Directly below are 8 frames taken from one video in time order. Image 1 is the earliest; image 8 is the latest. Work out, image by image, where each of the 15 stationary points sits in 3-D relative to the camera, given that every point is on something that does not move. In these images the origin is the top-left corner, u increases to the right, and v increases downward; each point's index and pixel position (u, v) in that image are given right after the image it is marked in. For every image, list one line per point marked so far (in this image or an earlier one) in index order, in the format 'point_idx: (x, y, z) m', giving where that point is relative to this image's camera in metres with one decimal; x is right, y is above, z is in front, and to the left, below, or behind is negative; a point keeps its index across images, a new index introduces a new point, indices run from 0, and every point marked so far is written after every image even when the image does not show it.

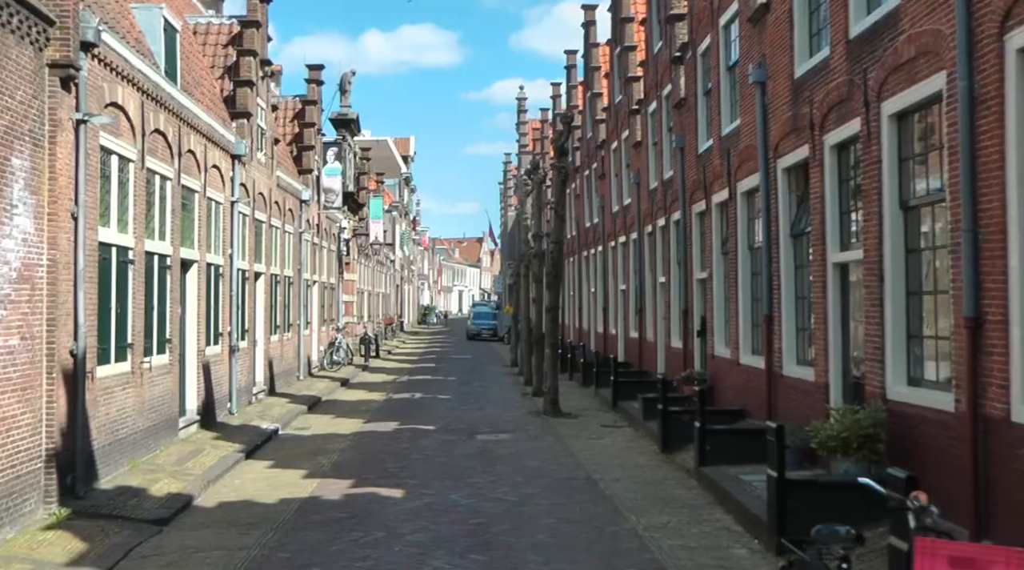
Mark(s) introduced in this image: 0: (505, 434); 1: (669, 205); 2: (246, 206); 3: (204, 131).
0: (-0.1, -2.1, +15.0) m
1: (+2.8, +1.4, +19.3) m
2: (-4.5, +1.3, +17.8) m
3: (-4.4, +2.2, +15.0) m
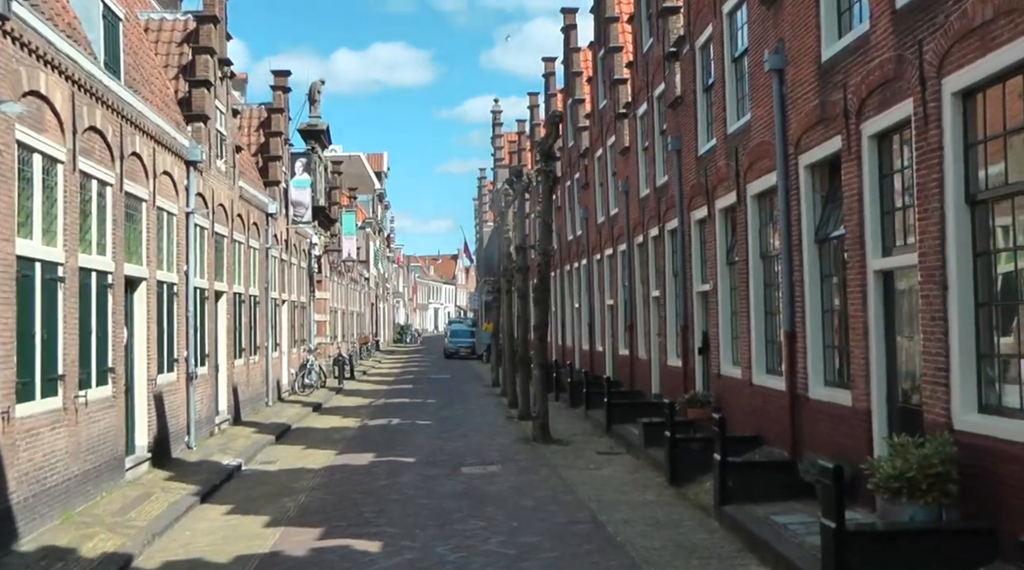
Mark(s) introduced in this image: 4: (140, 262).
0: (-0.2, -2.3, +13.5) m
1: (+2.6, +1.2, +17.9) m
2: (-4.8, +1.0, +16.3) m
3: (-4.6, +1.9, +13.4) m
4: (-4.6, +0.3, +13.0) m
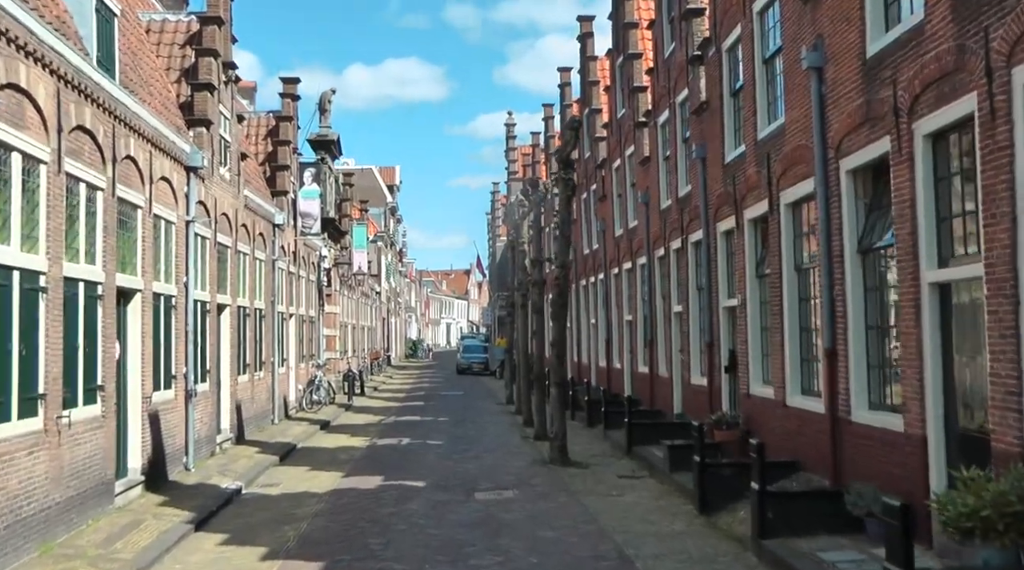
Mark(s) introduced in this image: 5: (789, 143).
0: (0.0, -2.5, +12.7) m
1: (+2.8, +0.9, +17.1) m
2: (-4.5, +0.8, +15.6) m
3: (-4.4, +1.8, +12.7) m
4: (-4.4, +0.1, +12.3) m
5: (+3.0, +1.5, +11.5) m
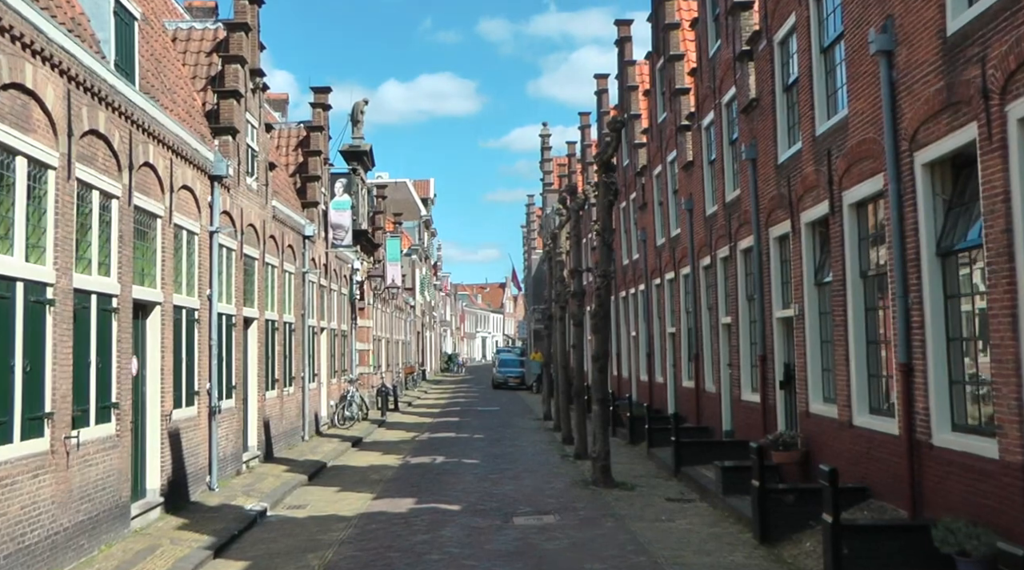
0: (+0.4, -2.6, +11.8) m
1: (+3.4, +0.8, +16.2) m
2: (-4.0, +0.7, +14.9) m
3: (-3.9, +1.7, +12.1) m
4: (-3.9, 0.0, +11.6) m
5: (+3.4, +1.5, +10.6) m
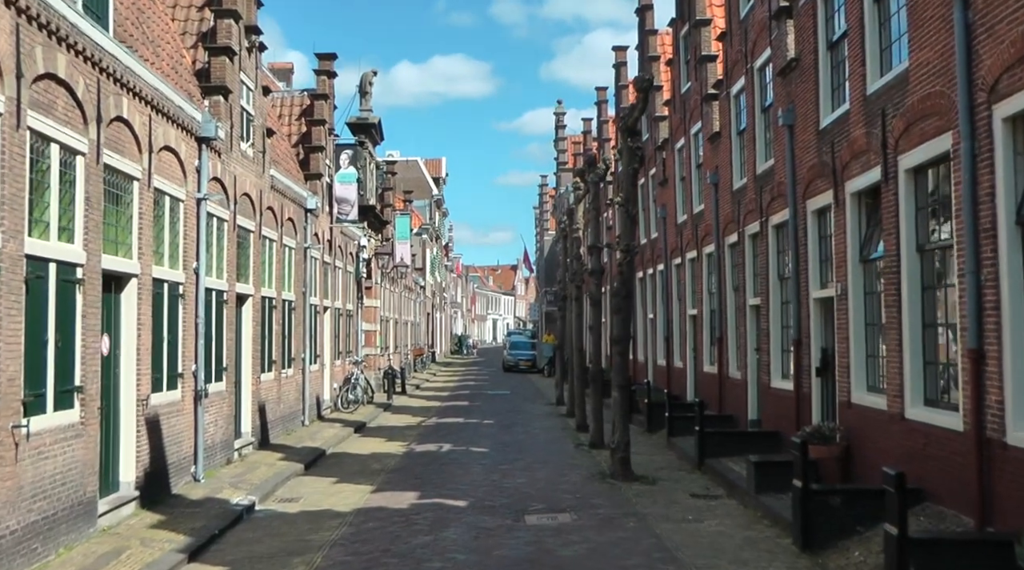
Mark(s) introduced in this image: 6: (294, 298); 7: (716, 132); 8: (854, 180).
0: (+0.6, -2.3, +10.7) m
1: (+3.6, +1.1, +15.0) m
2: (-3.8, +1.0, +13.8) m
3: (-3.8, +2.0, +10.9) m
4: (-3.8, +0.3, +10.5) m
5: (+3.6, +1.7, +9.4) m
6: (-3.9, -0.2, +19.1) m
7: (+3.5, +2.6, +18.2) m
8: (+3.6, +1.1, +11.1) m
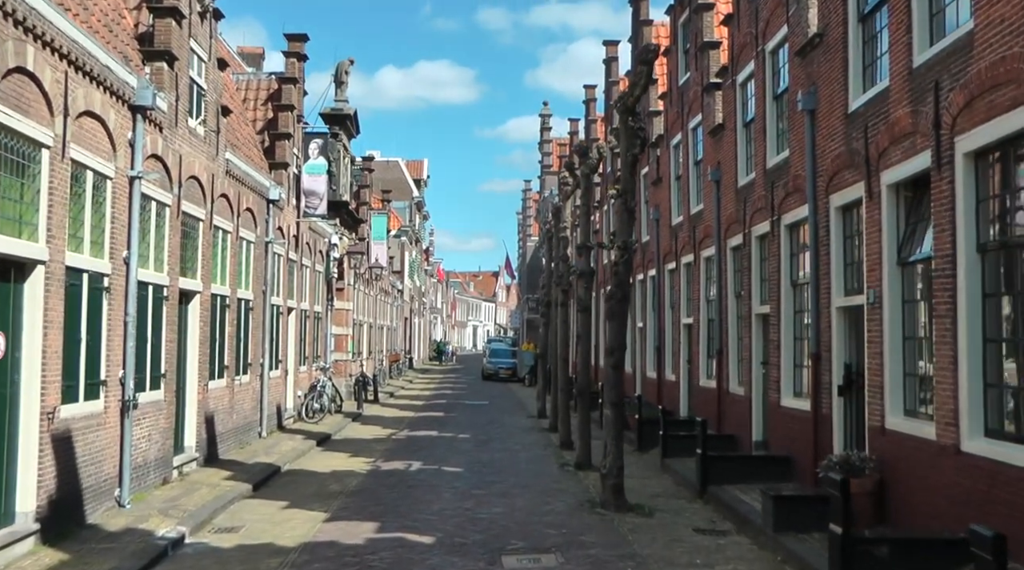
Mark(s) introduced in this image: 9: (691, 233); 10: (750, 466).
0: (+0.3, -2.3, +9.1) m
1: (+3.4, +1.0, +13.4) m
2: (-4.0, +1.1, +12.1) m
3: (-3.9, +2.0, +9.2) m
4: (-3.9, +0.4, +8.7) m
5: (+3.4, +1.6, +7.8) m
6: (-4.3, -0.2, +17.3) m
7: (+3.2, +2.5, +16.6) m
8: (+3.4, +1.0, +9.5) m
9: (+3.2, +0.9, +18.8) m
10: (+2.9, -2.1, +12.5) m
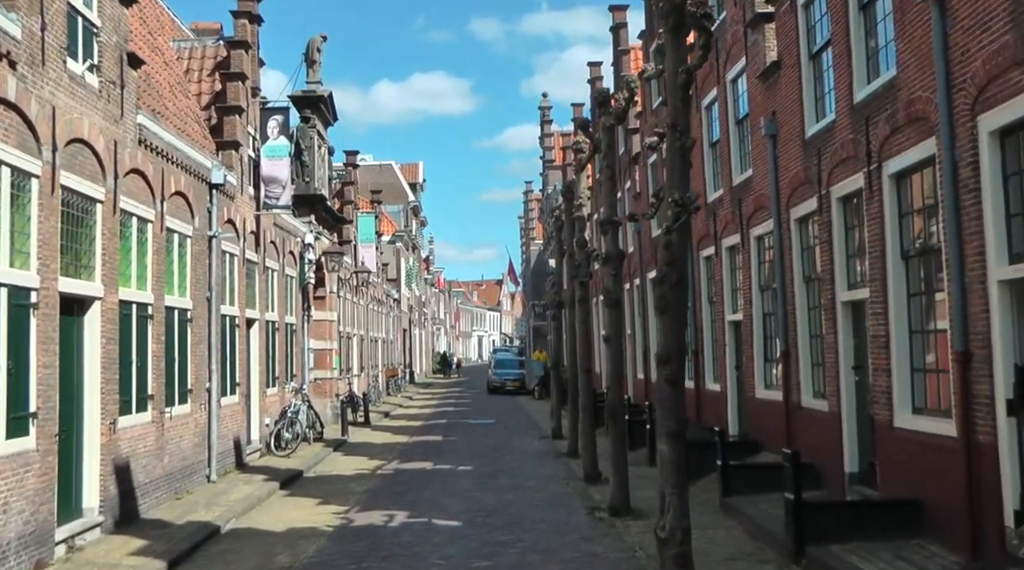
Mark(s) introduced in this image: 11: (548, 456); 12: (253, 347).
0: (+0.5, -2.2, +5.4) m
1: (+3.4, +1.3, +9.8) m
2: (-4.0, +1.0, +8.5) m
3: (-3.9, +2.0, +5.6) m
4: (-3.9, +0.4, +5.2) m
5: (+3.4, +1.9, +4.2) m
6: (-4.2, -0.3, +13.7) m
7: (+3.2, +2.7, +13.0) m
8: (+3.4, +1.3, +5.9) m
9: (+3.2, +1.1, +15.2) m
10: (+3.0, -1.9, +8.8) m
11: (+0.6, -2.9, +17.9) m
12: (-4.3, -1.0, +17.7) m
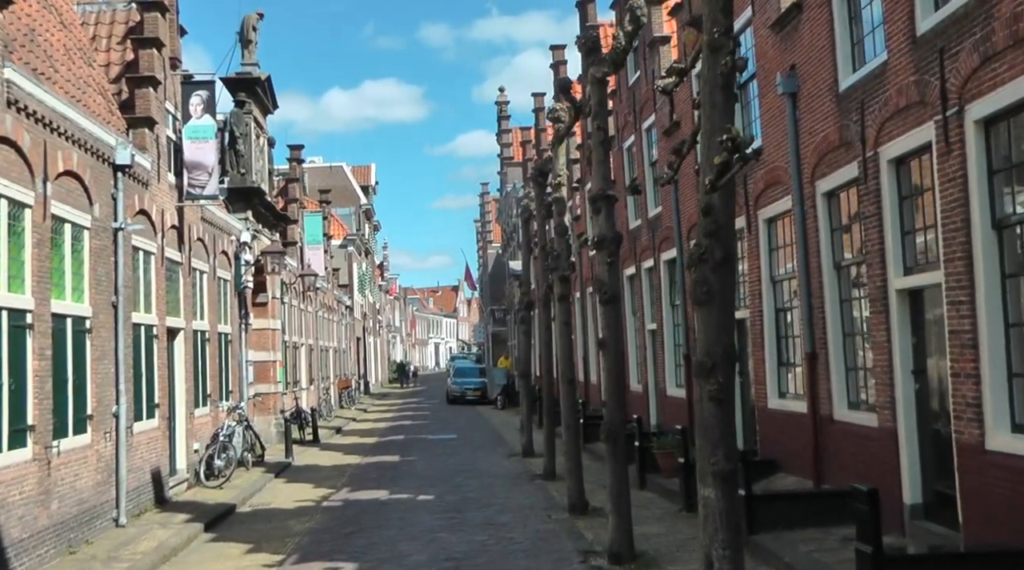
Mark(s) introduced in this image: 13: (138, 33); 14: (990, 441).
0: (+0.5, -2.0, +3.1) m
1: (+3.2, +1.4, +7.6) m
2: (-4.1, +1.1, +6.0) m
3: (-4.0, +2.1, +3.1) m
4: (-3.9, +0.4, +2.6) m
5: (+3.4, +2.1, +2.0) m
6: (-4.5, -0.3, +11.2) m
7: (+2.9, +2.9, +10.9) m
8: (+3.4, +1.5, +3.7) m
9: (+2.8, +1.2, +13.0) m
10: (+2.9, -1.8, +6.6) m
11: (+0.2, -2.8, +15.5) m
12: (-4.8, -1.1, +15.1) m
13: (-5.2, +3.5, +14.5) m
14: (+3.3, -1.1, +7.4) m
